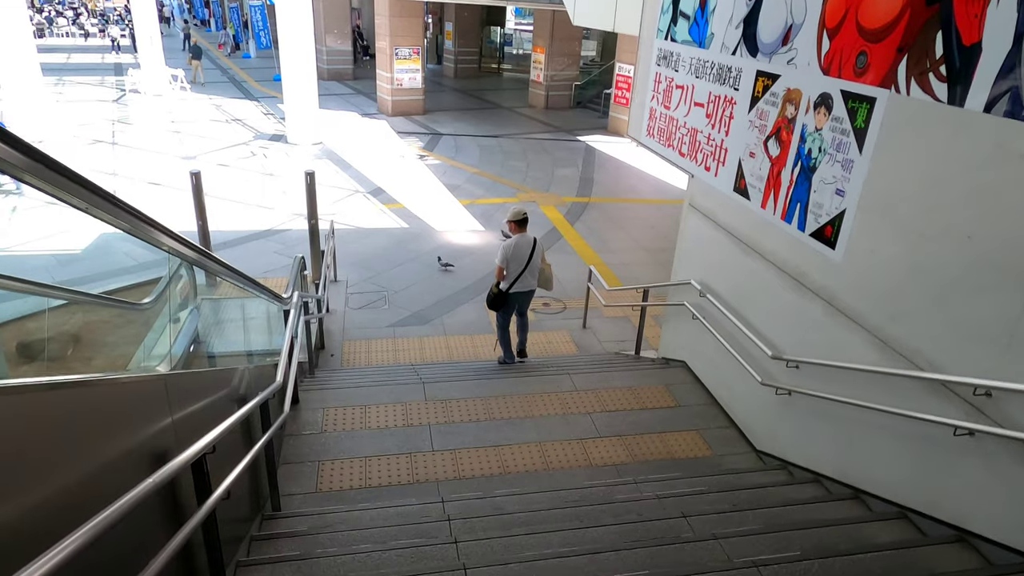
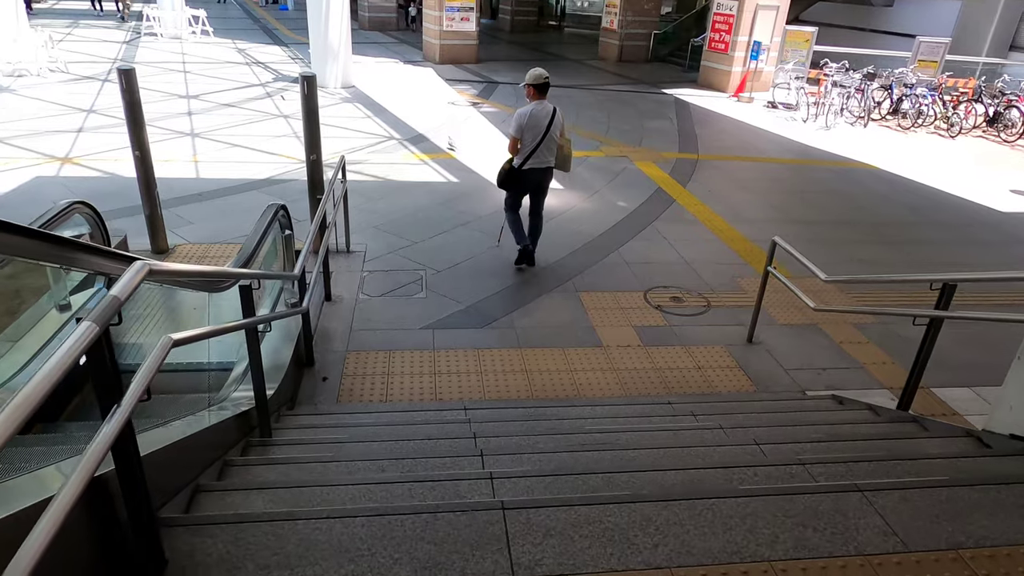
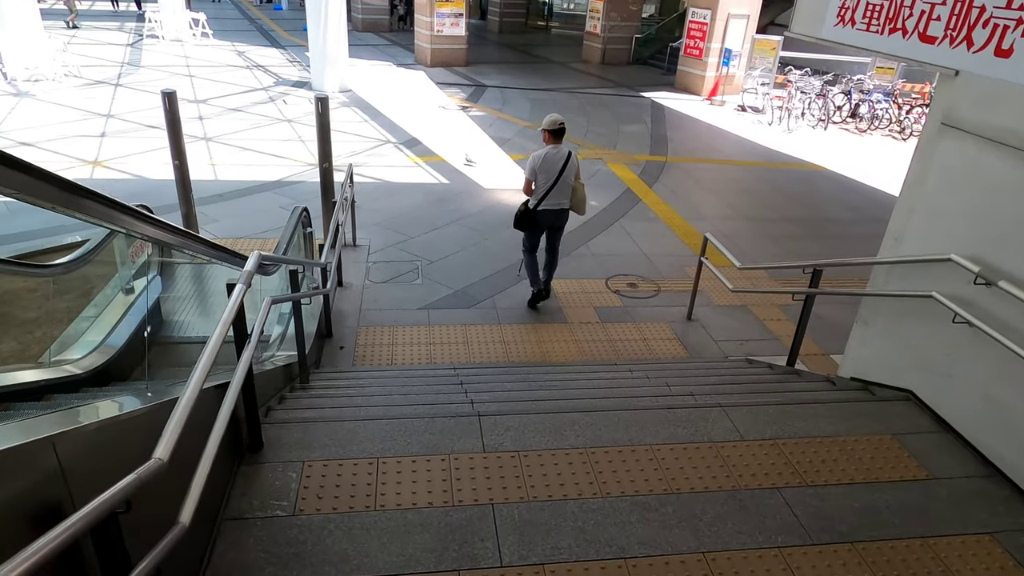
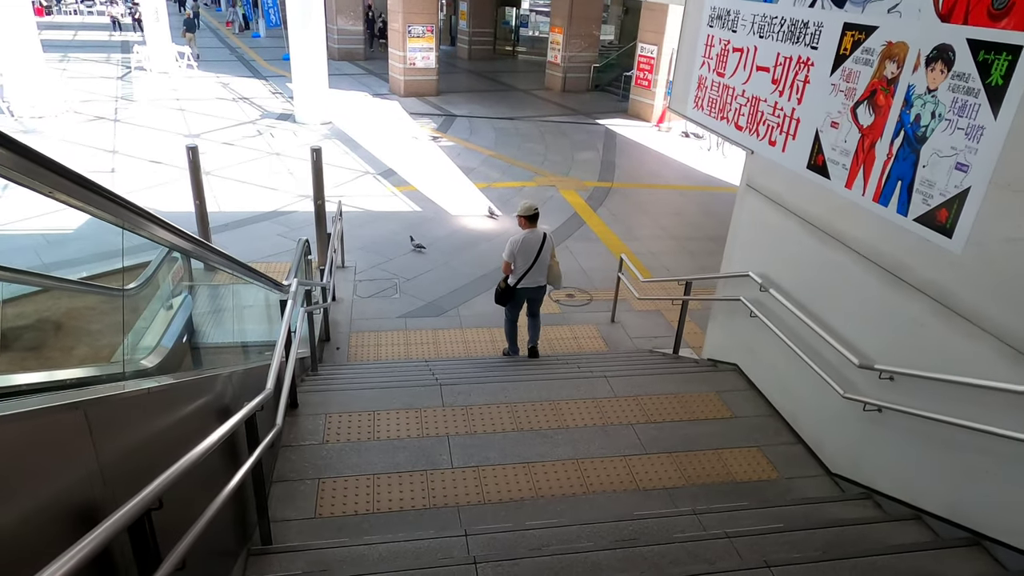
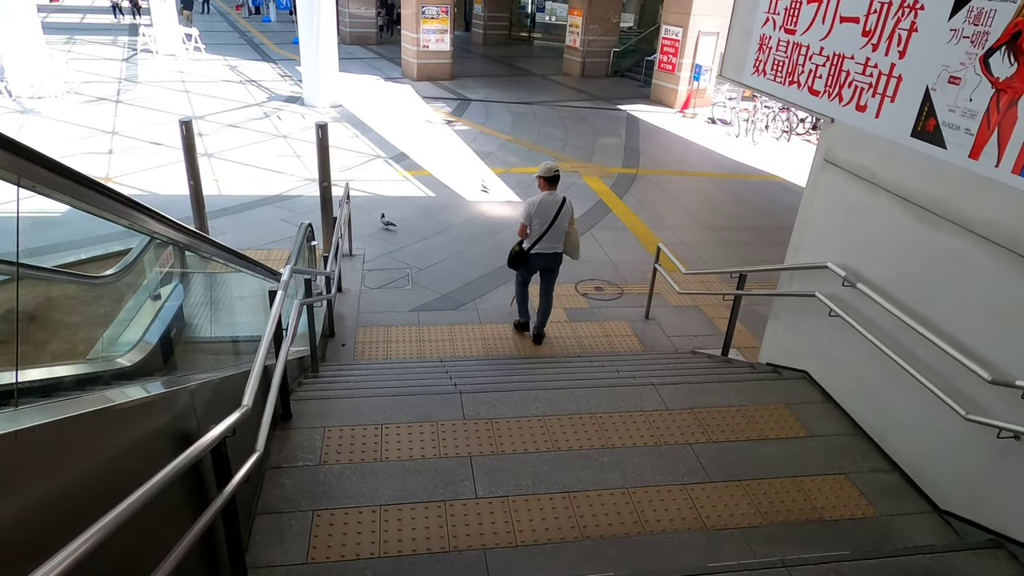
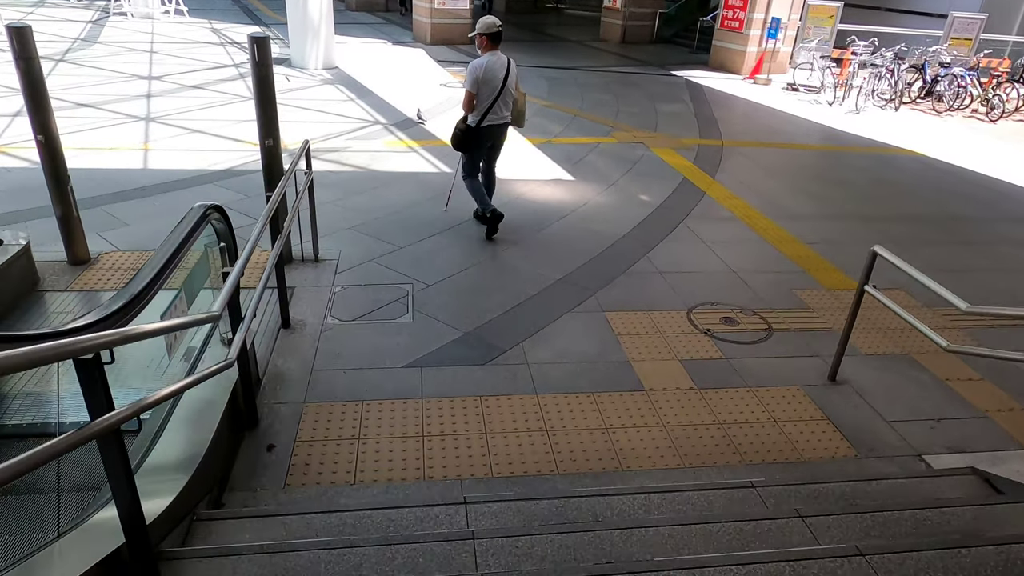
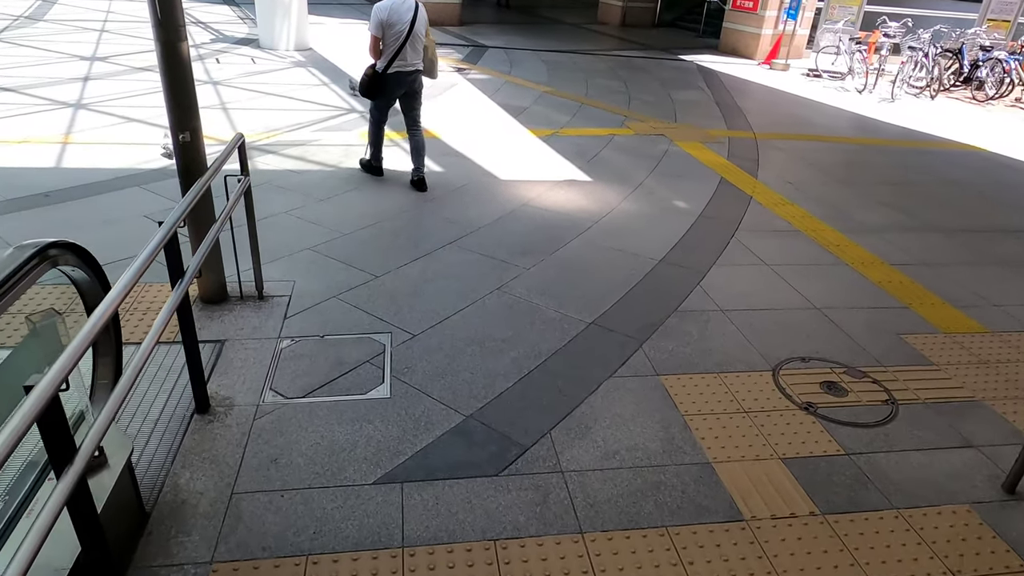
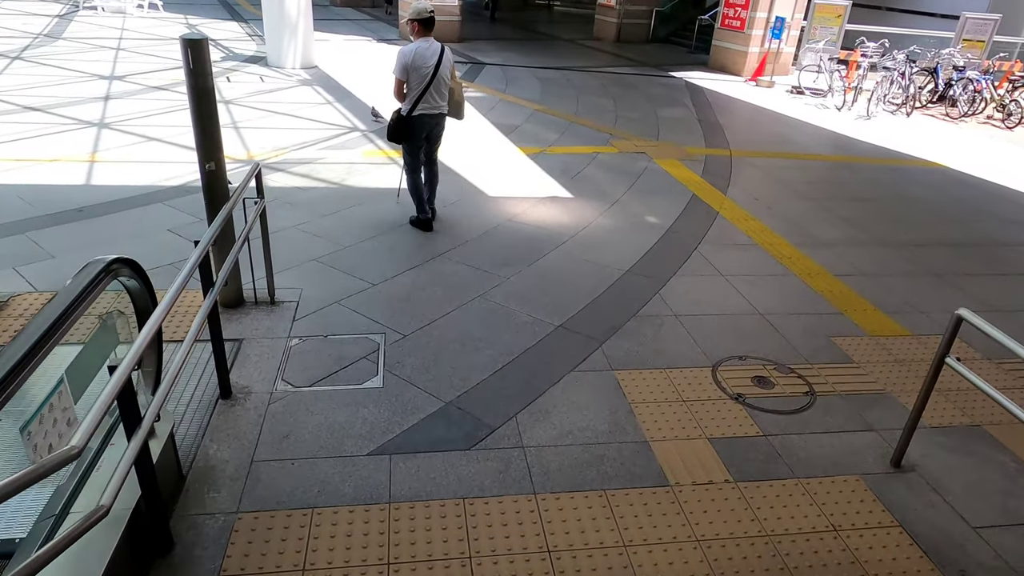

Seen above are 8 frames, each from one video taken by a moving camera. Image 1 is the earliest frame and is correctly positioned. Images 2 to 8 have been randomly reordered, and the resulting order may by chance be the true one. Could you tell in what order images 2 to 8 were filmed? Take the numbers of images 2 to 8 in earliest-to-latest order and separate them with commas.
4, 5, 3, 2, 6, 8, 7
